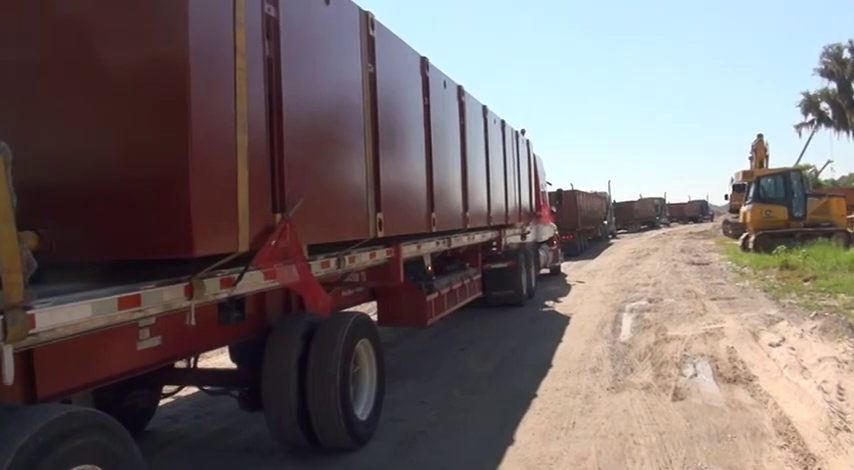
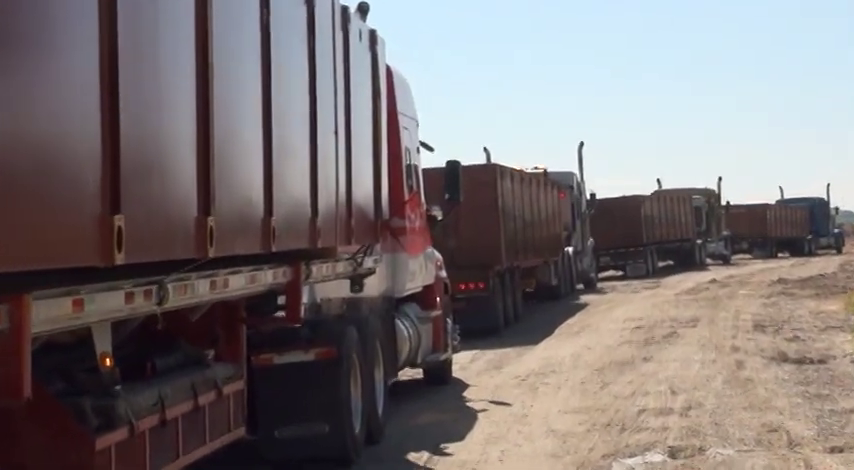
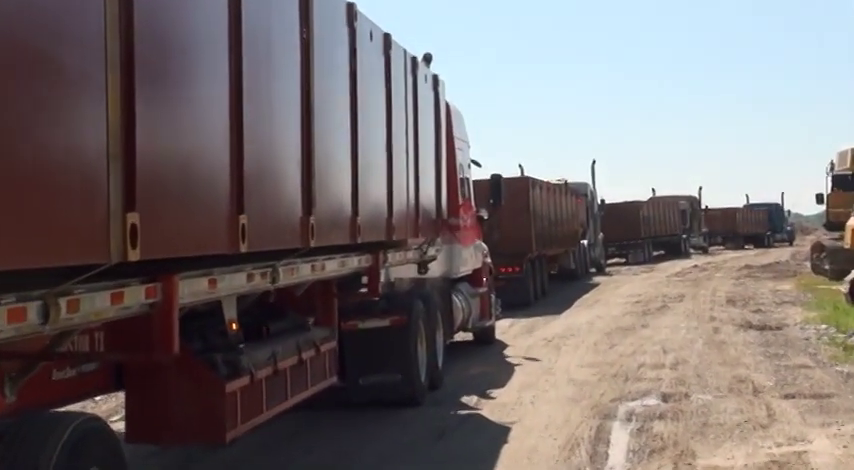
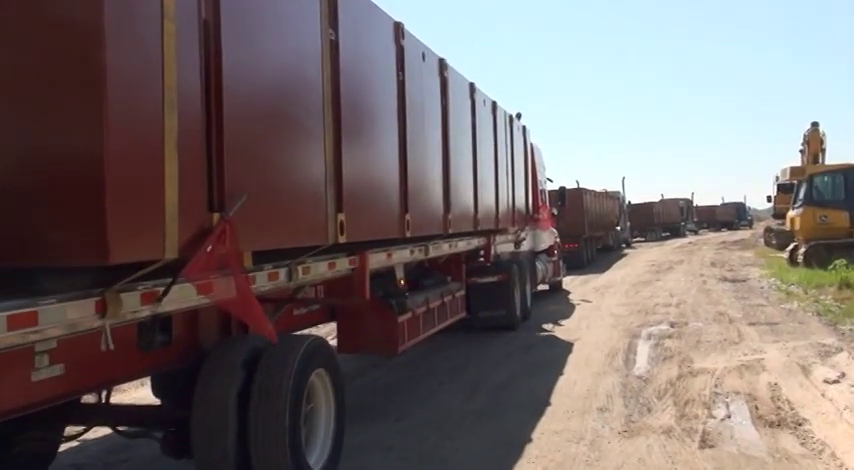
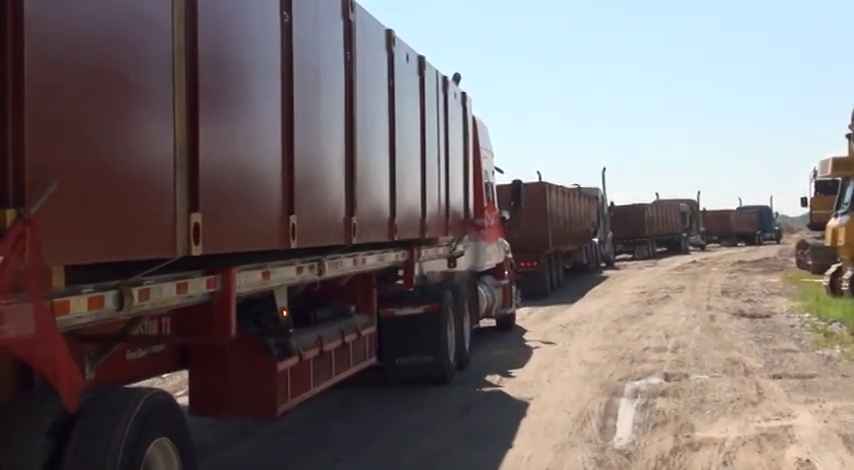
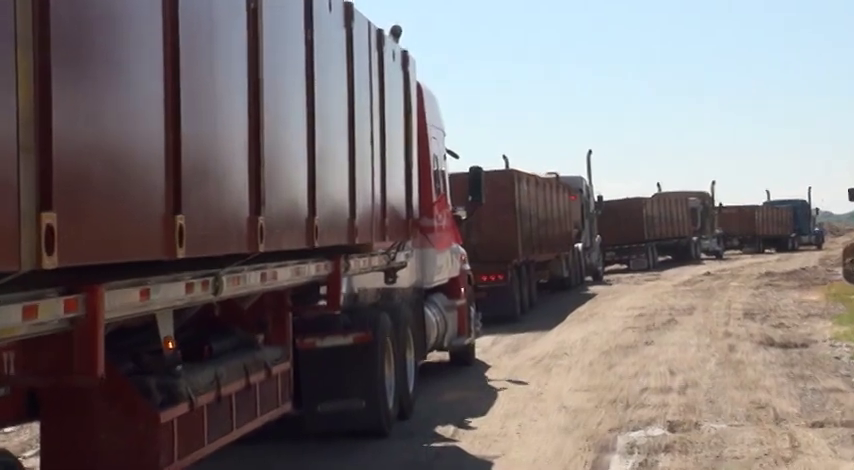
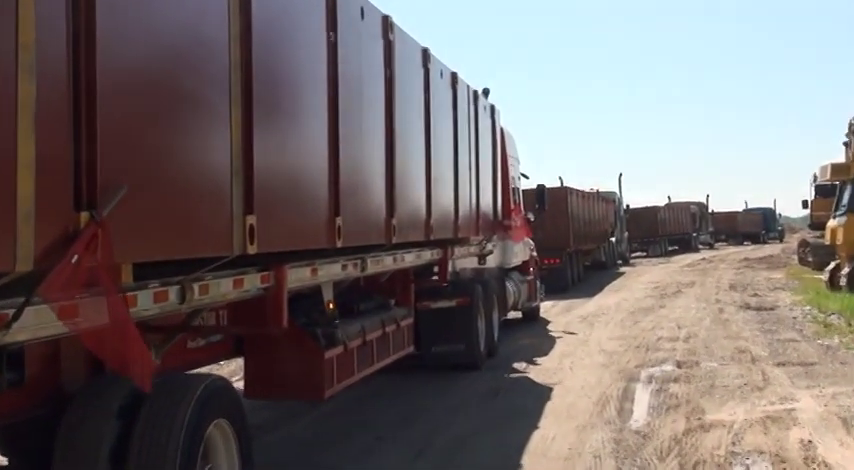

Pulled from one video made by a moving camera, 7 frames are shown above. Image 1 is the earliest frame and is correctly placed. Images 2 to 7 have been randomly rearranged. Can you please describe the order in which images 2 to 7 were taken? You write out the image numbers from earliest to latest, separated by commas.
4, 7, 5, 3, 6, 2
